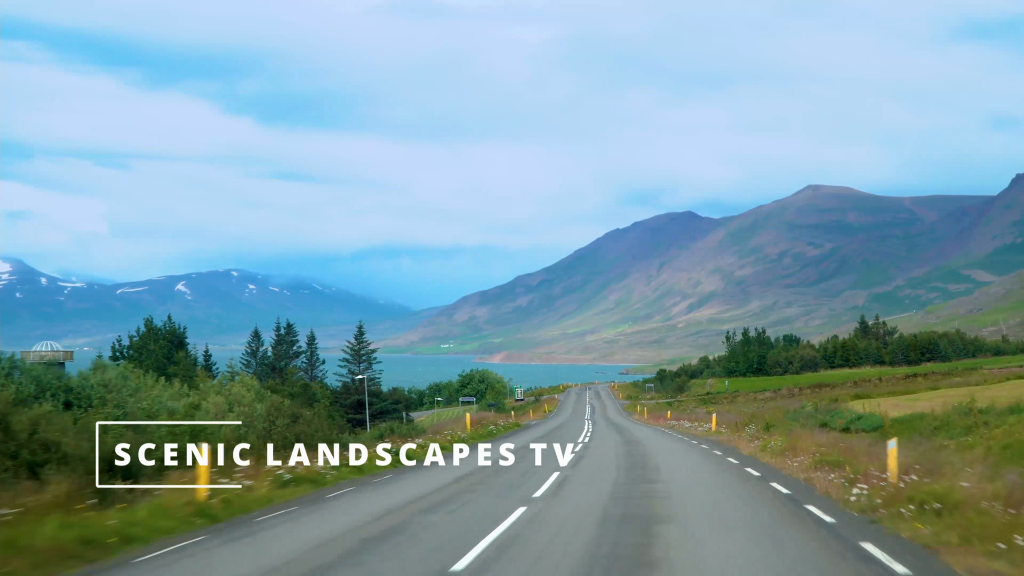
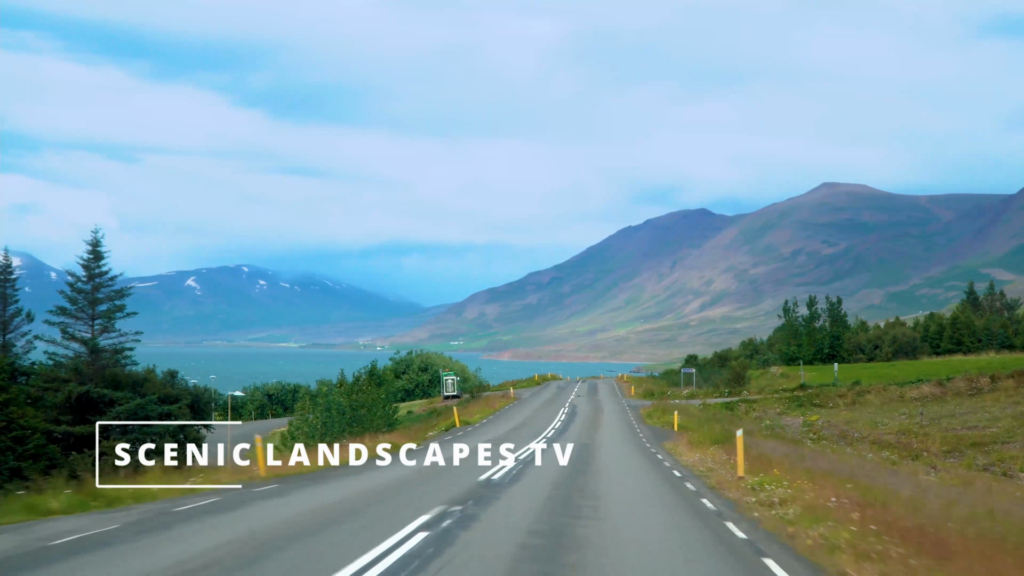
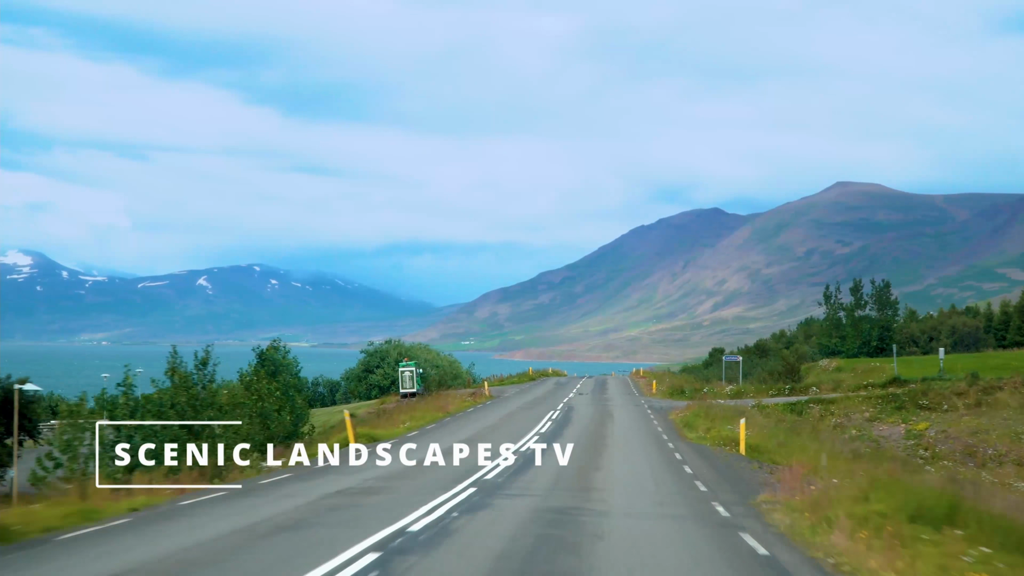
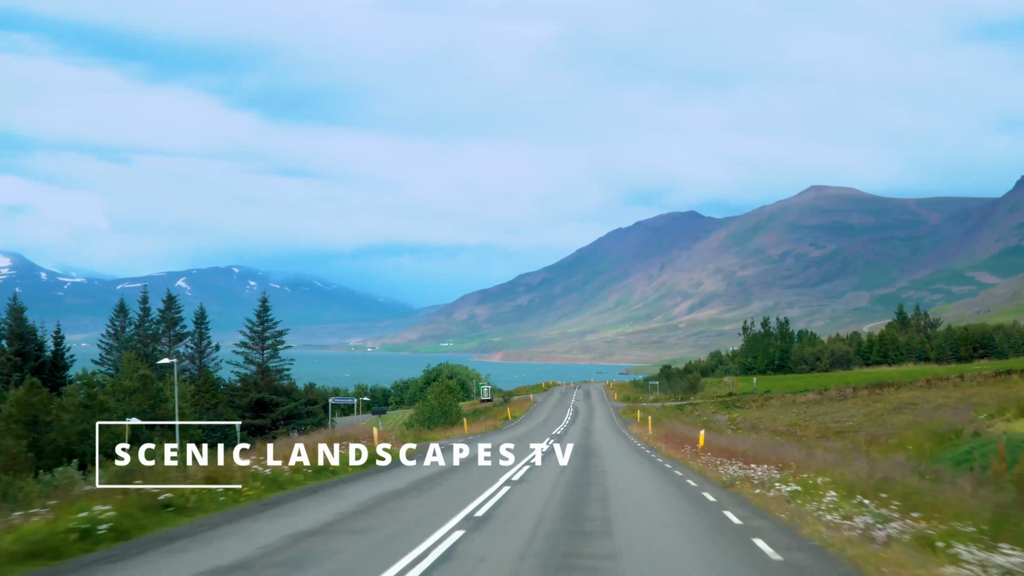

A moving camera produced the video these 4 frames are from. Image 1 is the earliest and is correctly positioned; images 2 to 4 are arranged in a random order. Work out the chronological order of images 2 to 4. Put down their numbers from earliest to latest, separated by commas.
4, 2, 3
